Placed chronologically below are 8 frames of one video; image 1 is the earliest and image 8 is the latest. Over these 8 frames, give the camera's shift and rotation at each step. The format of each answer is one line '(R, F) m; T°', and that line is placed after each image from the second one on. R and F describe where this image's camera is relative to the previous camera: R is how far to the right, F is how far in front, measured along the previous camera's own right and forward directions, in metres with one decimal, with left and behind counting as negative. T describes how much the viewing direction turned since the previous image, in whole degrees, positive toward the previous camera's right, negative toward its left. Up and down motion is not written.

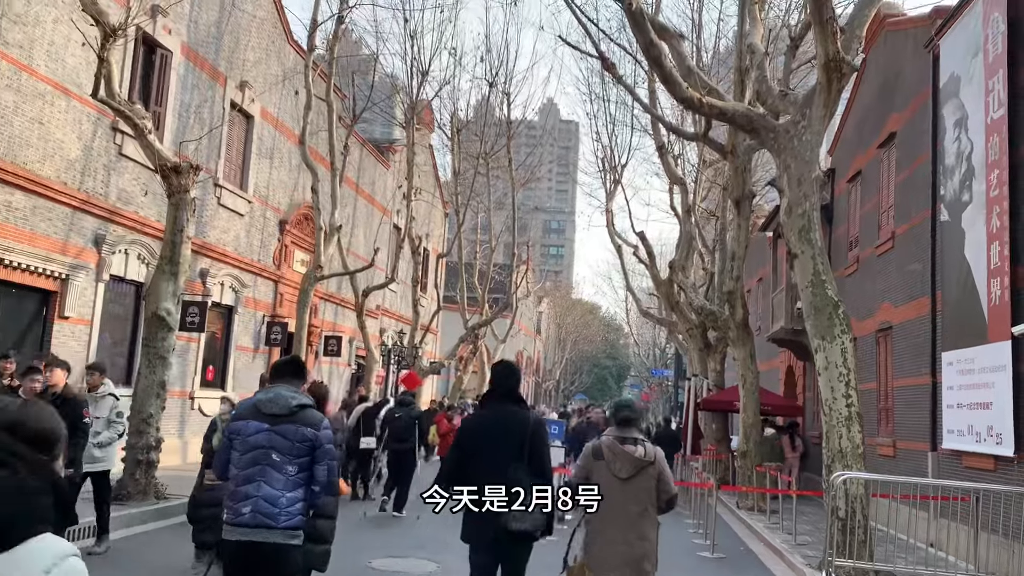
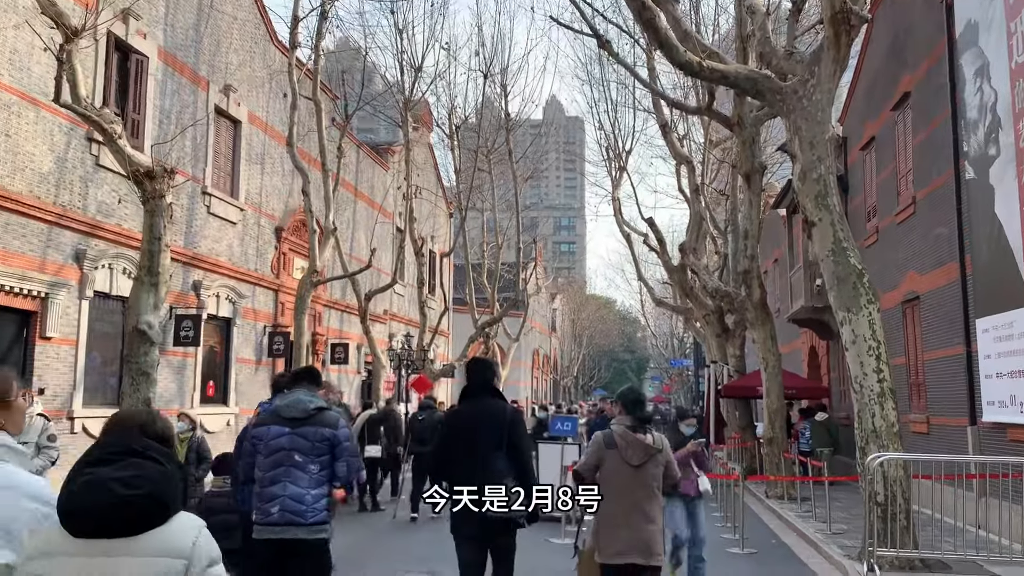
(+0.2, +0.7) m; -1°
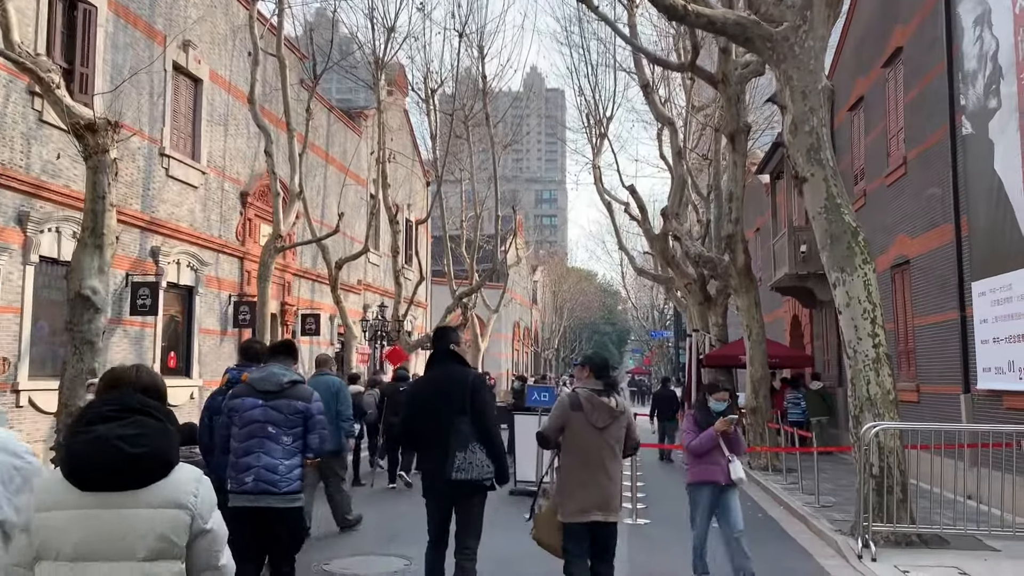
(+0.1, +0.7) m; +1°
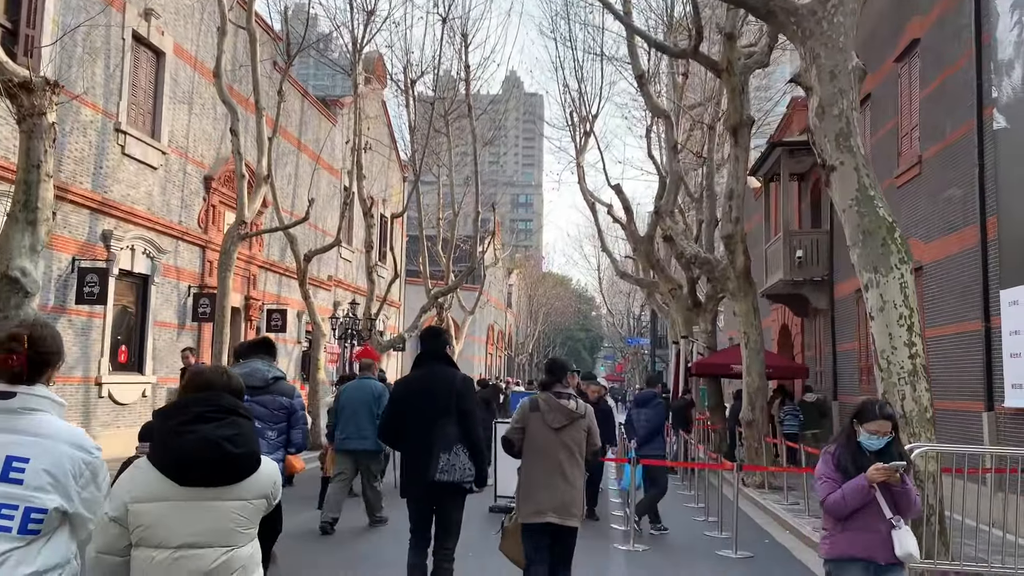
(-0.2, +1.1) m; +2°
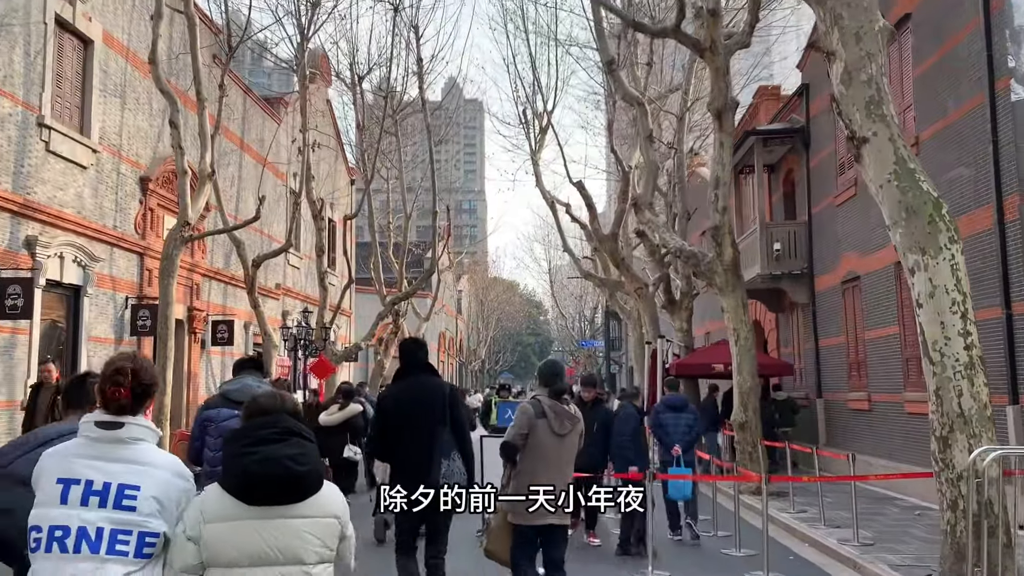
(-0.5, +1.1) m; +4°
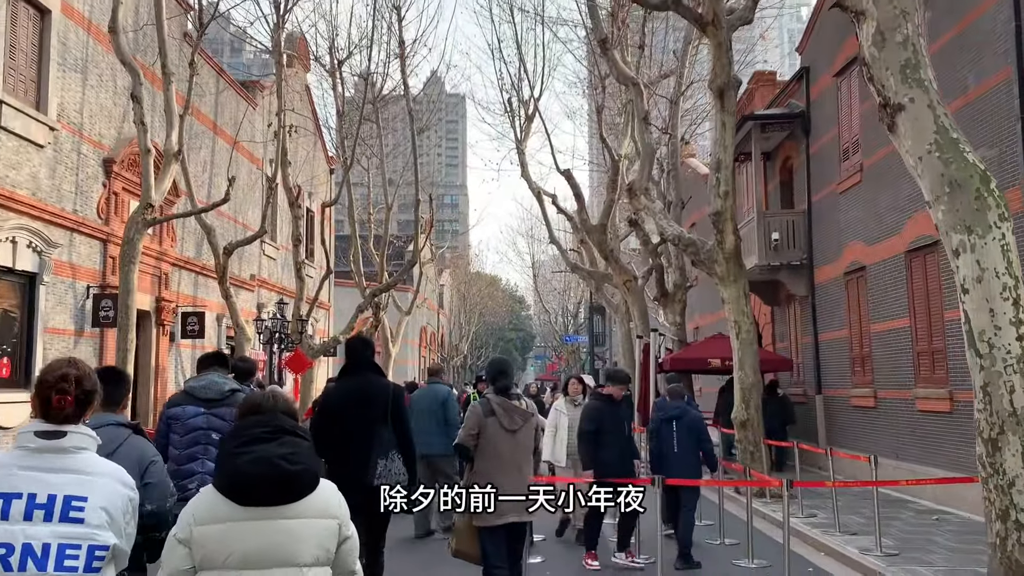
(-0.1, +0.8) m; +1°
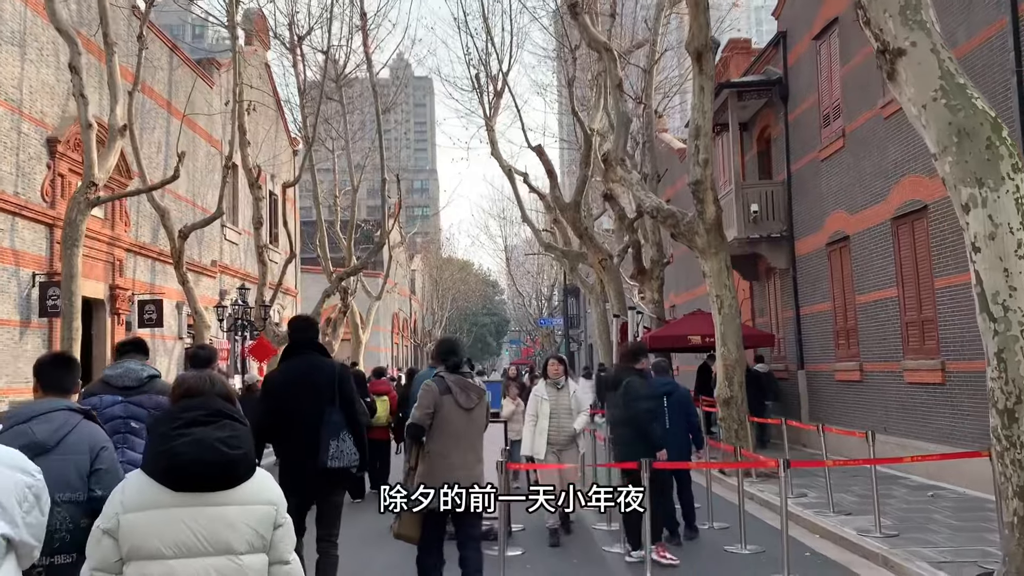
(0.0, +0.6) m; +2°
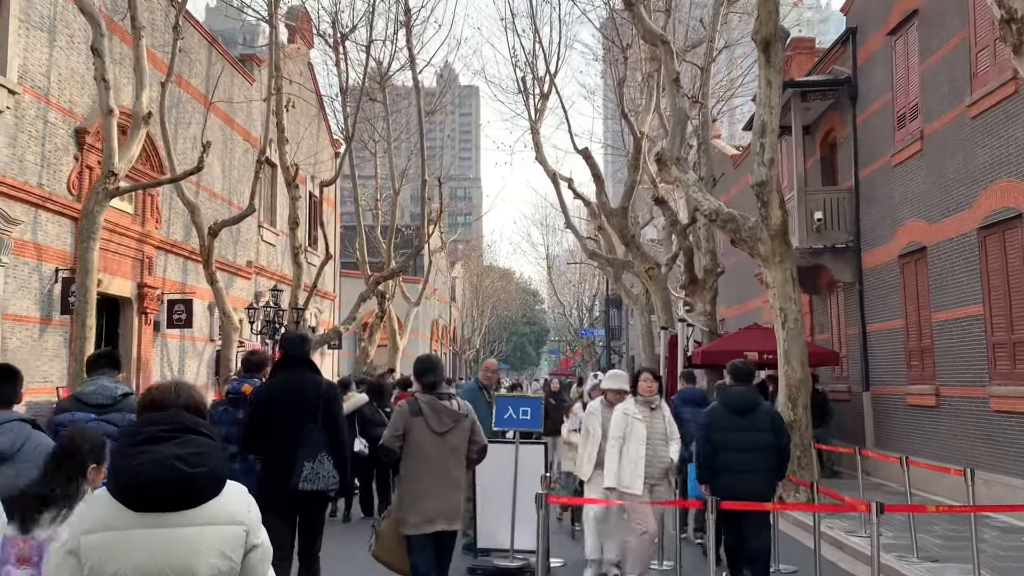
(0.0, +0.9) m; -3°
